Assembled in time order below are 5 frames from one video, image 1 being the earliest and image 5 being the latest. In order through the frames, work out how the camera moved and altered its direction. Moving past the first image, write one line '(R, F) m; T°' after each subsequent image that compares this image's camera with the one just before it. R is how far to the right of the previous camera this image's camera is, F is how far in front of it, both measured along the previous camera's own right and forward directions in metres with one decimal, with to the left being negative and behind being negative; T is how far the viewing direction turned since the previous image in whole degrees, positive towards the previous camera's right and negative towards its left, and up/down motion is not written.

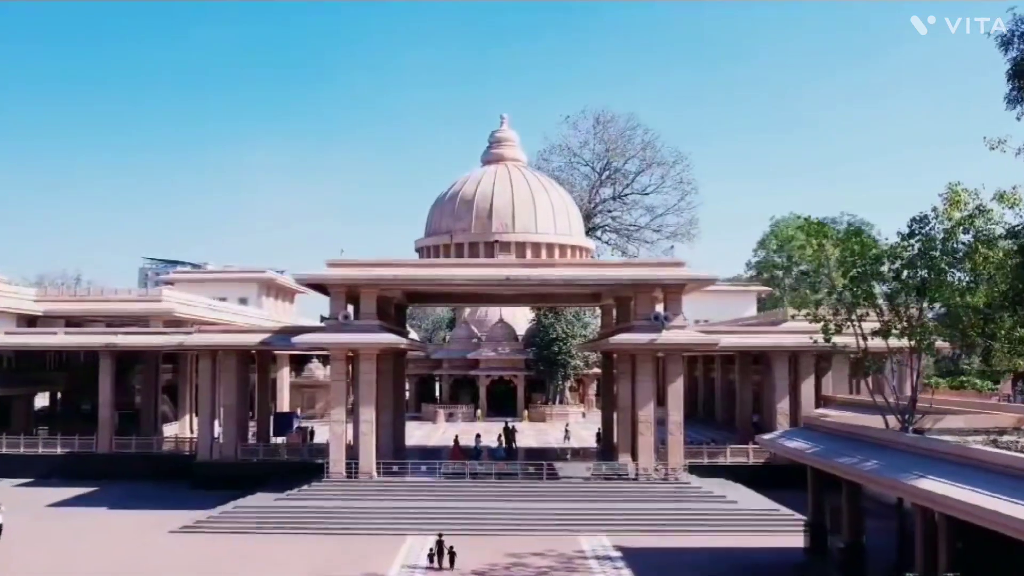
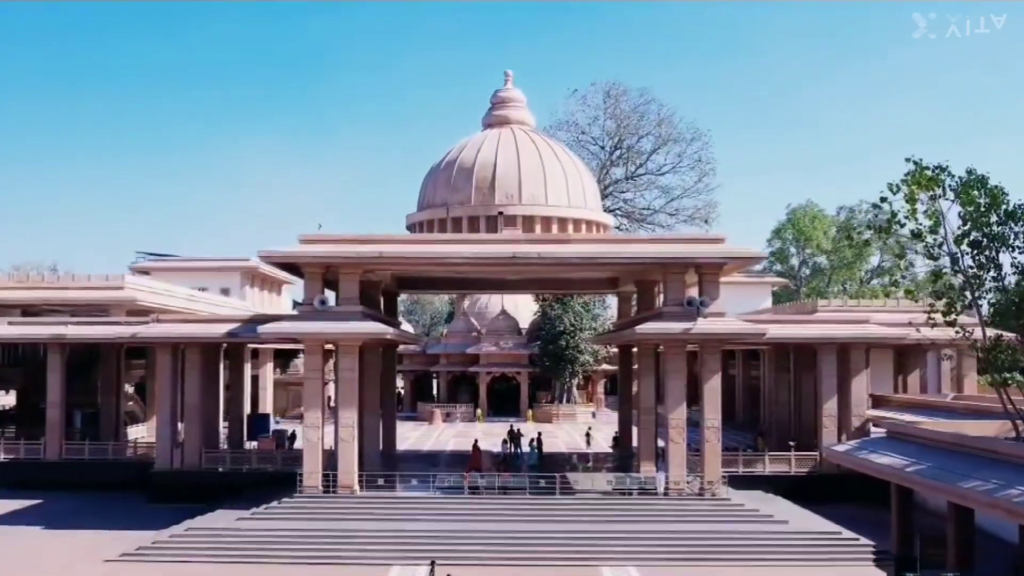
(-0.1, +3.4) m; 0°
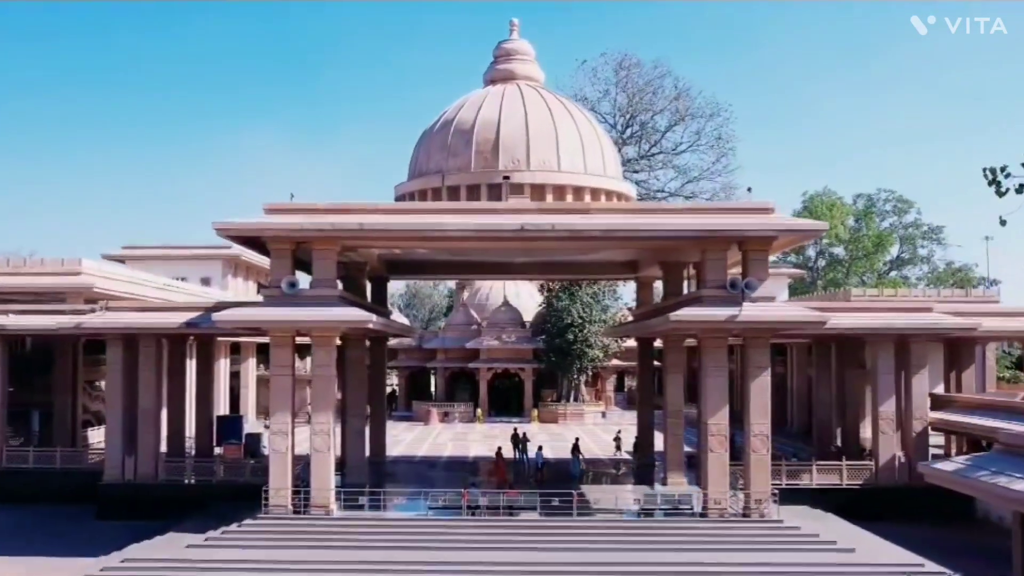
(-0.1, +3.1) m; 0°
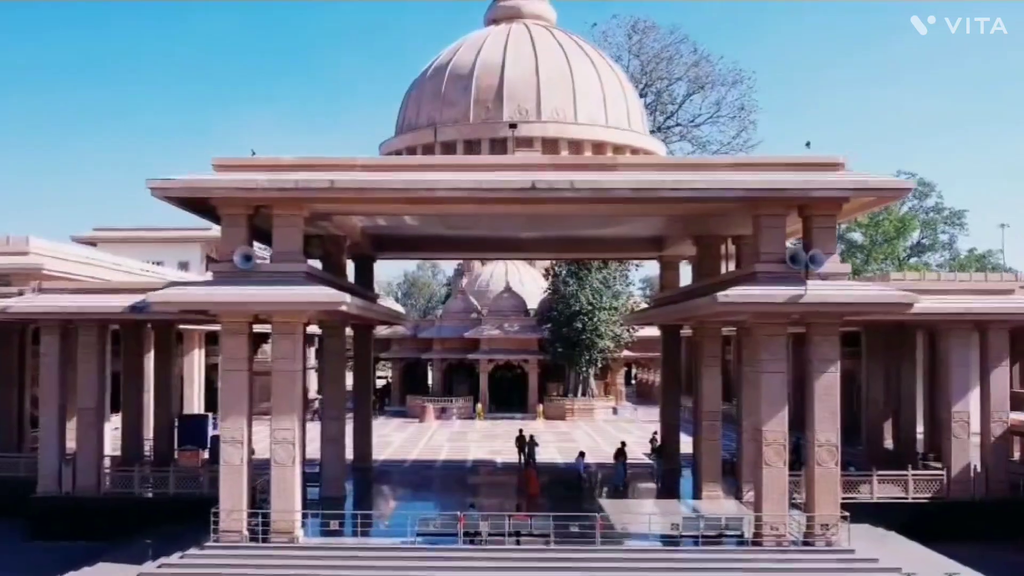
(-0.1, +3.0) m; 0°
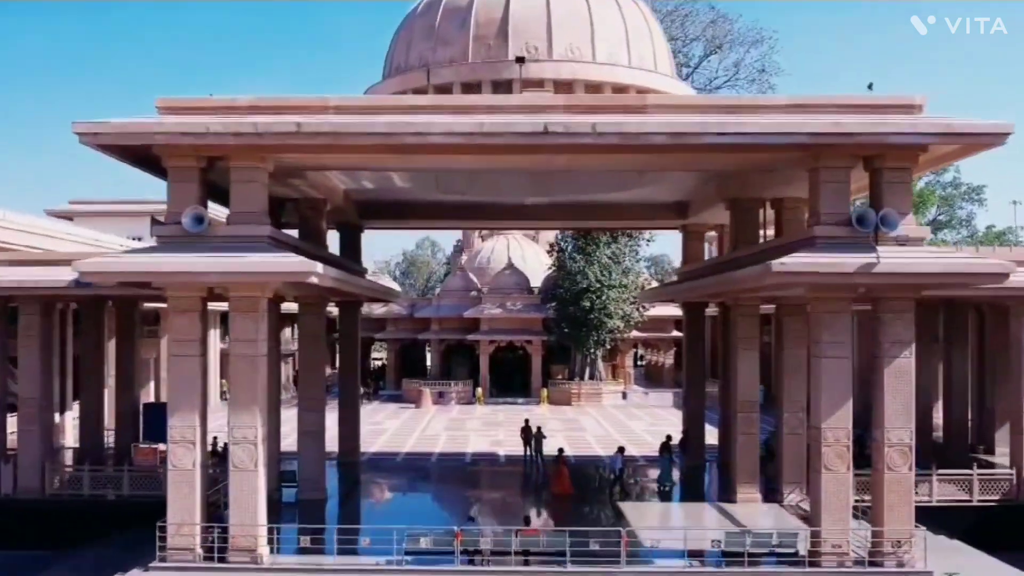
(-0.1, +2.2) m; 0°
